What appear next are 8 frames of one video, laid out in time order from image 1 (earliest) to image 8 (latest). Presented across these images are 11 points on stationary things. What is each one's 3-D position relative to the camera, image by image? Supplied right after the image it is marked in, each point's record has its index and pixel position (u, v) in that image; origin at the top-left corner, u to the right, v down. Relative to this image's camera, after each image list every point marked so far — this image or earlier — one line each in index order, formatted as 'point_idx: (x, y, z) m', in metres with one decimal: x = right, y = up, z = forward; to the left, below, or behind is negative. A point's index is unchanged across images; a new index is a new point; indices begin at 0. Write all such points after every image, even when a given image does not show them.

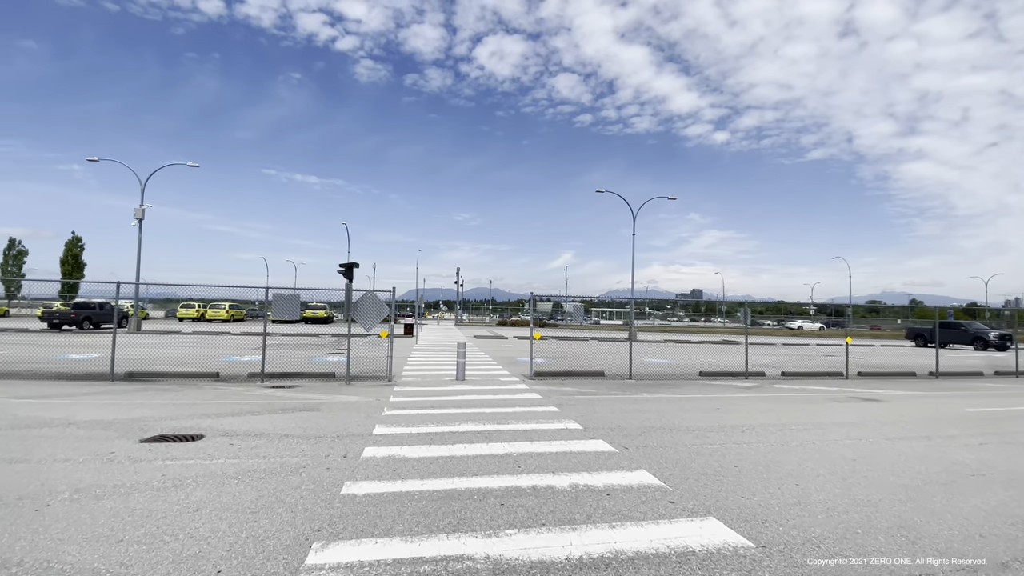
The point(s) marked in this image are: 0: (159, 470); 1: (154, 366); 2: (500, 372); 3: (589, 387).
0: (-4.5, -2.3, +6.1) m
1: (-12.3, -2.7, +16.2) m
2: (-0.4, -2.9, +16.0) m
3: (+2.2, -2.8, +13.4) m
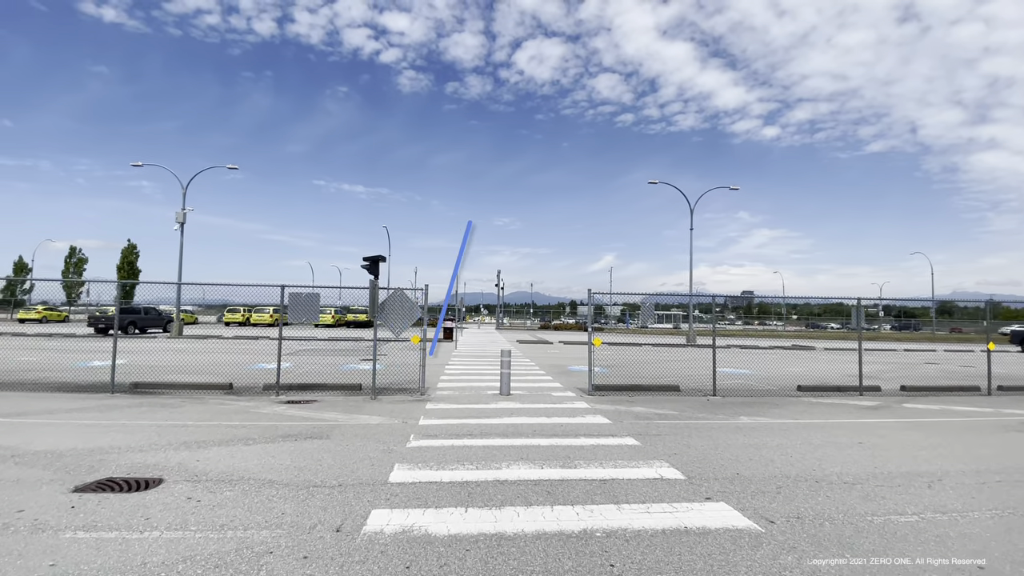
0: (-3.8, -2.2, +4.0) m
1: (-10.7, -2.7, +14.7) m
2: (+1.1, -2.8, +13.4) m
3: (+3.5, -2.7, +10.7) m
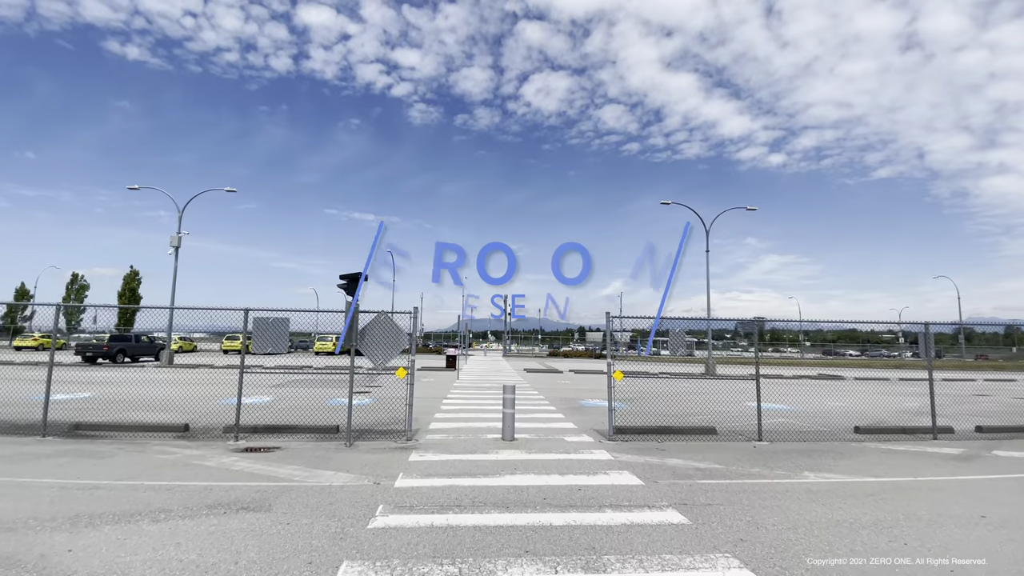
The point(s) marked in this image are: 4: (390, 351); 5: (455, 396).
0: (-3.9, -2.3, +2.1) m
1: (-10.5, -3.4, +12.9) m
2: (+1.3, -3.4, +11.4) m
3: (+3.6, -3.1, +8.6) m
4: (-2.5, -1.4, +9.8) m
5: (-2.0, -3.9, +17.2) m
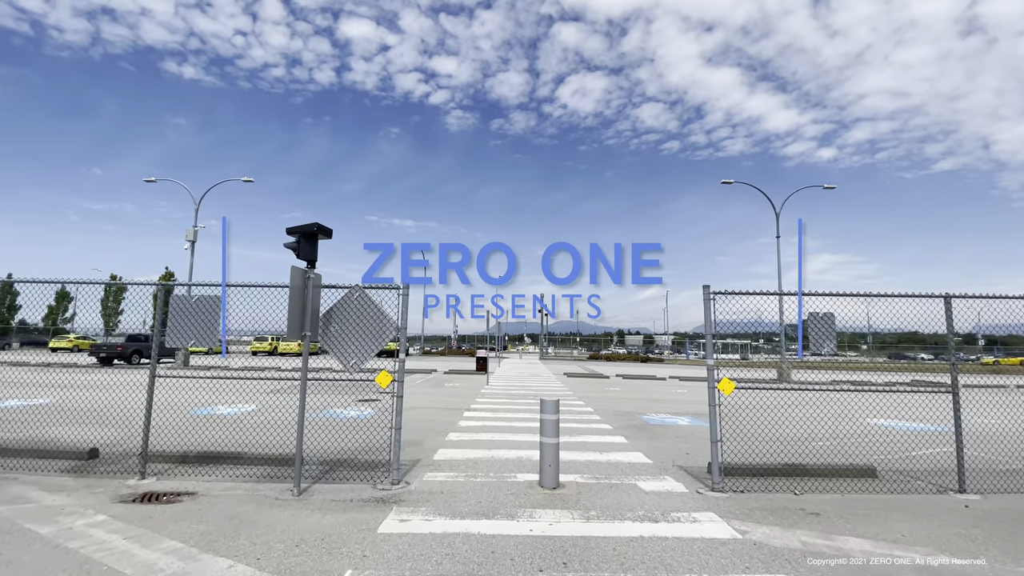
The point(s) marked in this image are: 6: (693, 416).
0: (-3.9, -1.7, -1.2) m
1: (-9.7, -2.9, +10.1) m
2: (+1.9, -2.8, +7.7) m
3: (+4.0, -2.5, +4.7) m
4: (-2.0, -0.8, +6.4) m
5: (-0.9, -3.4, +13.7) m
6: (+4.9, -3.5, +12.9) m
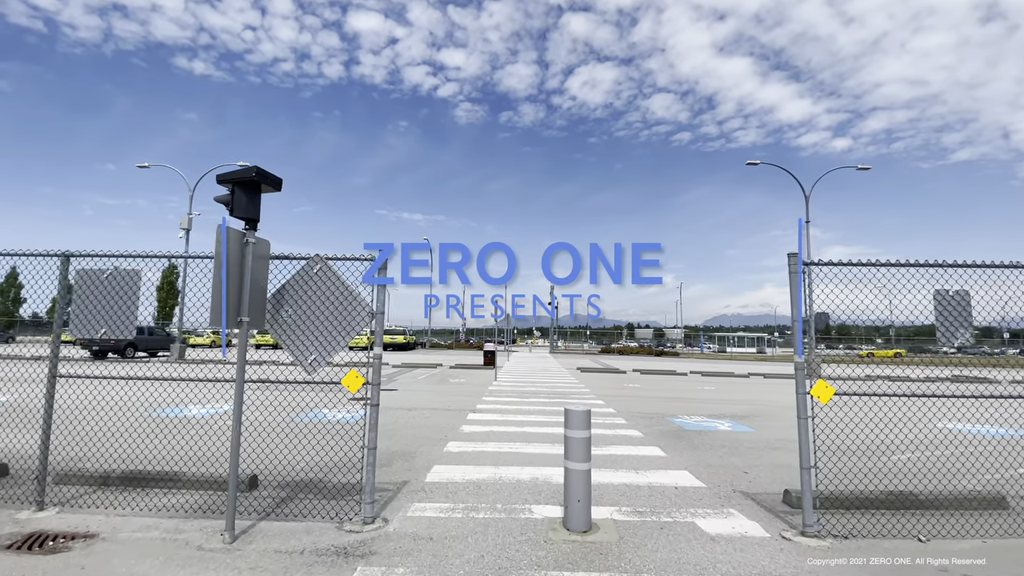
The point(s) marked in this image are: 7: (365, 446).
0: (-3.9, -1.5, -2.8) m
1: (-9.5, -2.6, +8.6) m
2: (+2.1, -2.5, +6.0) m
3: (+4.1, -2.2, +3.0) m
4: (-1.8, -0.5, +4.8) m
5: (-0.6, -3.0, +12.1) m
6: (+5.2, -3.1, +11.2) m
7: (-1.5, -1.6, +4.7) m
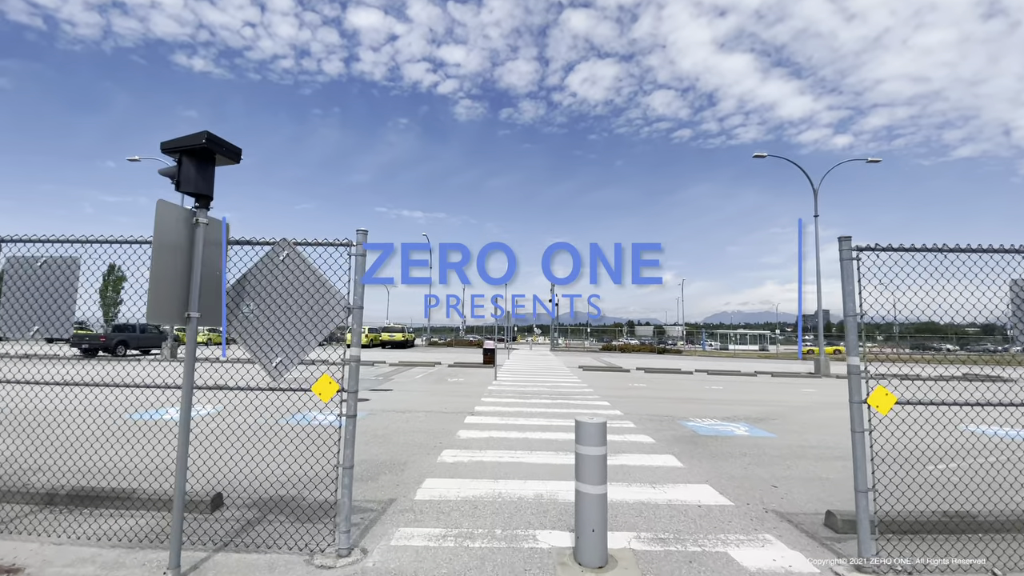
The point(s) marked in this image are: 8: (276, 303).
0: (-3.9, -1.5, -3.5) m
1: (-9.5, -2.5, +7.9) m
2: (+2.1, -2.4, +5.3) m
3: (+4.2, -2.1, +2.3) m
4: (-1.8, -0.4, +4.0) m
5: (-0.6, -2.9, +11.4) m
6: (+5.2, -3.0, +10.5) m
7: (-1.5, -1.5, +4.0) m
8: (-2.0, -0.1, +4.1) m
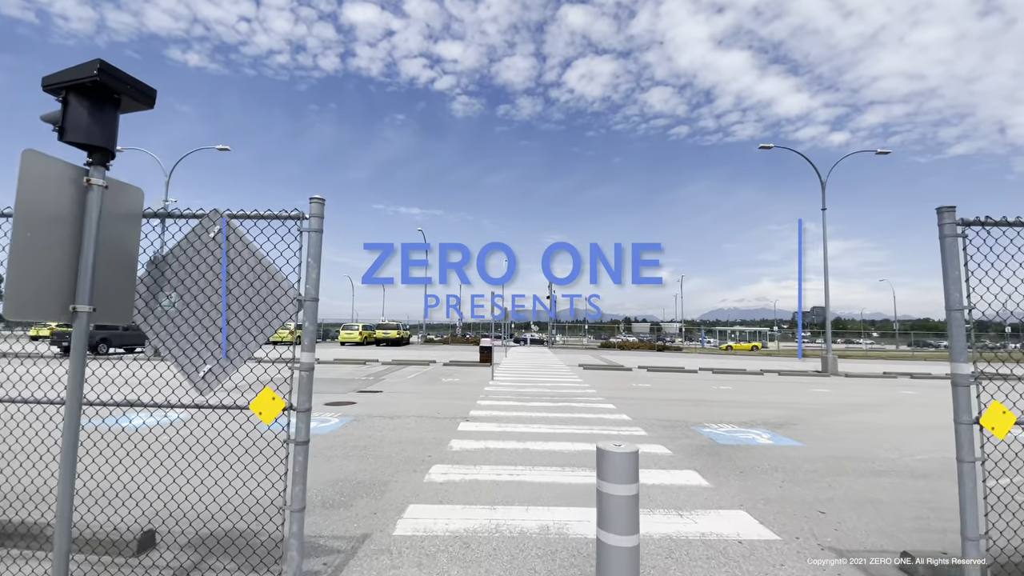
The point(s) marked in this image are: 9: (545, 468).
0: (-3.9, -1.4, -4.4) m
1: (-9.5, -2.4, +6.9) m
2: (+2.1, -2.3, +4.4) m
3: (+4.2, -2.0, +1.4) m
4: (-1.8, -0.3, +3.1) m
5: (-0.6, -2.8, +10.5) m
6: (+5.2, -2.8, +9.6) m
7: (-1.4, -1.4, +3.1) m
8: (-2.0, 0.0, +3.1) m
9: (+0.4, -2.5, +6.8) m
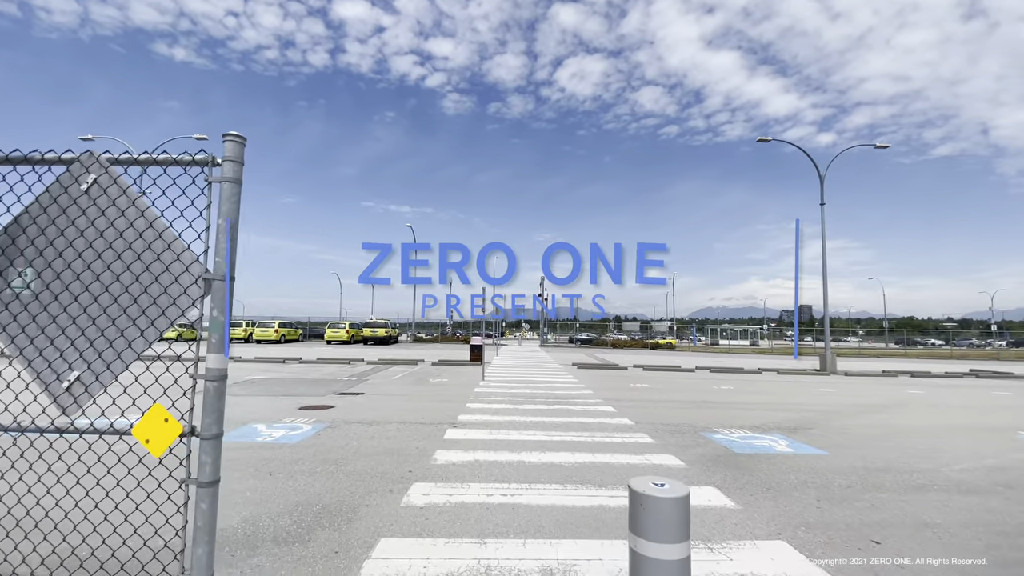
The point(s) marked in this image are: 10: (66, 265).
0: (-3.7, -1.3, -5.4) m
1: (-9.6, -2.2, +5.9) m
2: (+2.1, -2.1, +3.5) m
3: (+4.2, -1.9, +0.6) m
4: (-1.8, -0.2, +2.2) m
5: (-0.8, -2.6, +9.6) m
6: (+5.0, -2.7, +8.8) m
7: (-1.5, -1.3, +2.2) m
8: (-2.0, +0.1, +2.2) m
9: (+0.3, -2.3, +5.9) m
10: (-2.1, +0.1, +2.2) m
